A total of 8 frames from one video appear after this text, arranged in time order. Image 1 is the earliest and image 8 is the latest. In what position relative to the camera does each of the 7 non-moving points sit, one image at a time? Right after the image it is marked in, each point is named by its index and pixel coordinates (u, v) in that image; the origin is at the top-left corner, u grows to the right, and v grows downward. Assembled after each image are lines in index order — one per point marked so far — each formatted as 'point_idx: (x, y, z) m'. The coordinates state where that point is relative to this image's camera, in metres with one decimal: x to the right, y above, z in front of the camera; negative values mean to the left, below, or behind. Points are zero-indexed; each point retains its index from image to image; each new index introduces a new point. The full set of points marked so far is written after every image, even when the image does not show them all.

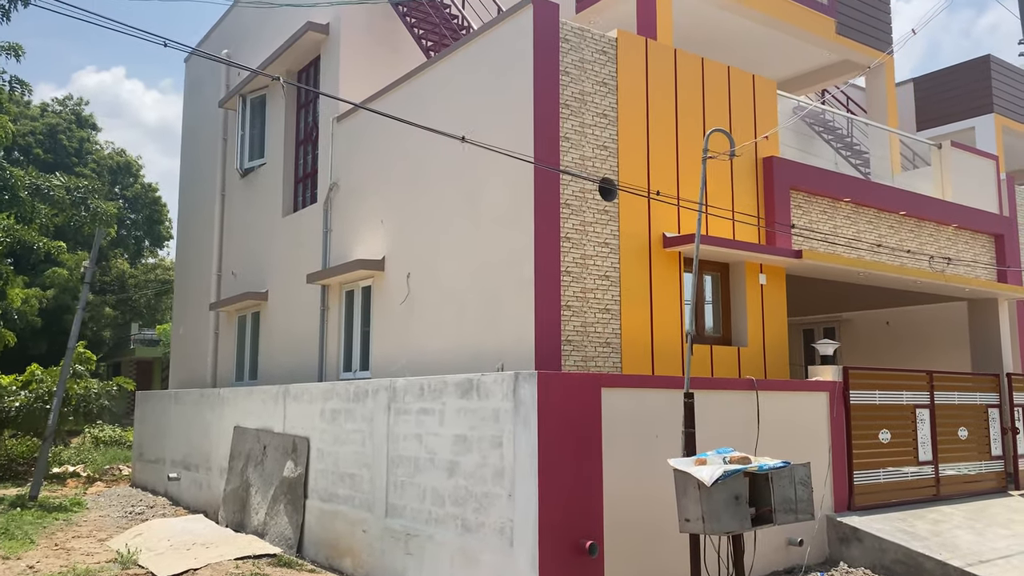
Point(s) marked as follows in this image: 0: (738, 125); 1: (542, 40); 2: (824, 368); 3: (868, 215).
0: (+3.3, +2.4, +12.6) m
1: (+0.3, +3.1, +10.6) m
2: (+4.4, -1.1, +11.9) m
3: (+6.1, +1.2, +14.5) m
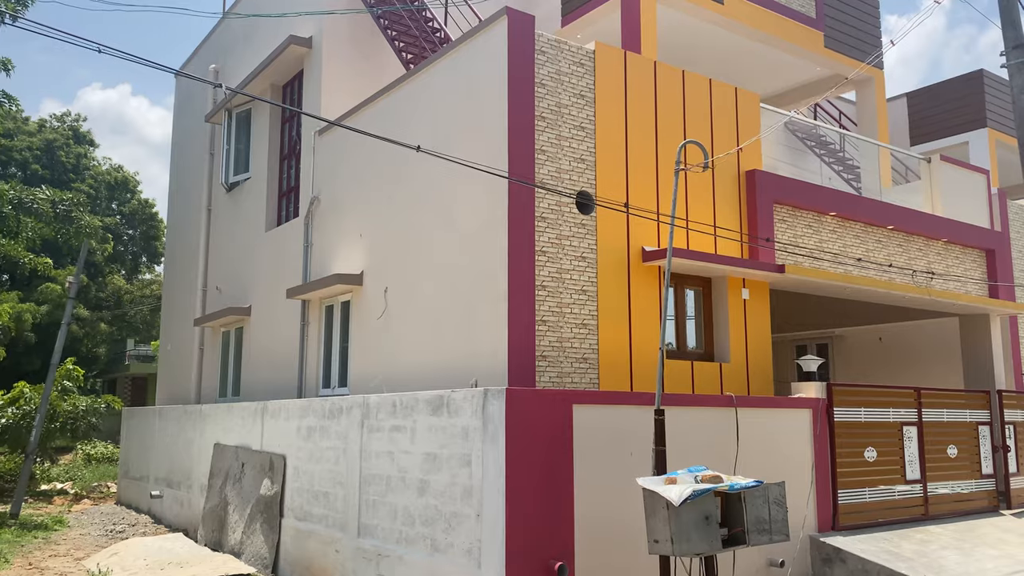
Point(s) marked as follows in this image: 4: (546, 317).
0: (+3.0, +2.2, +12.5) m
1: (0.0, +2.9, +10.4) m
2: (+4.0, -1.3, +11.7) m
3: (+5.8, +1.0, +14.3) m
4: (+0.4, -0.4, +10.3) m
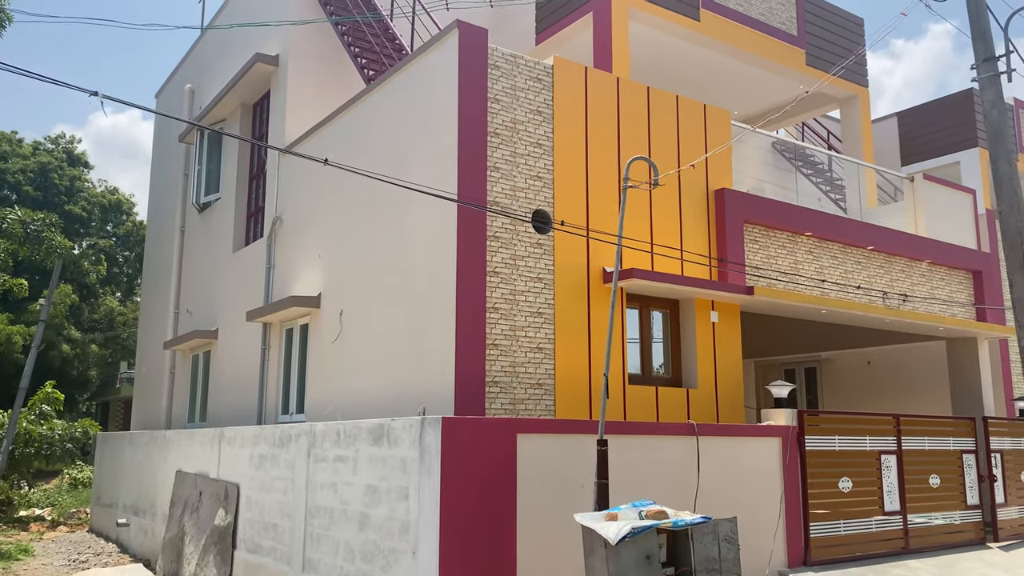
0: (+2.5, +1.8, +12.1) m
1: (-0.5, +2.7, +10.1) m
2: (+3.5, -1.6, +11.2) m
3: (+5.2, +0.6, +13.9) m
4: (-0.2, -0.6, +9.8) m
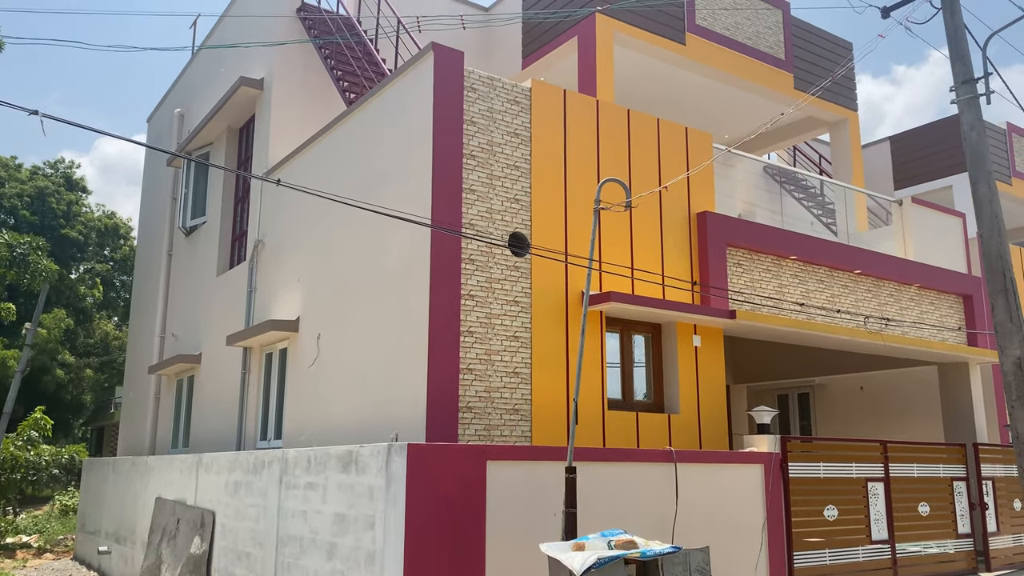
0: (+2.2, +1.5, +12.0) m
1: (-0.8, +2.4, +10.0) m
2: (+3.2, -1.9, +11.0) m
3: (+5.0, +0.2, +13.7) m
4: (-0.4, -0.9, +9.7) m
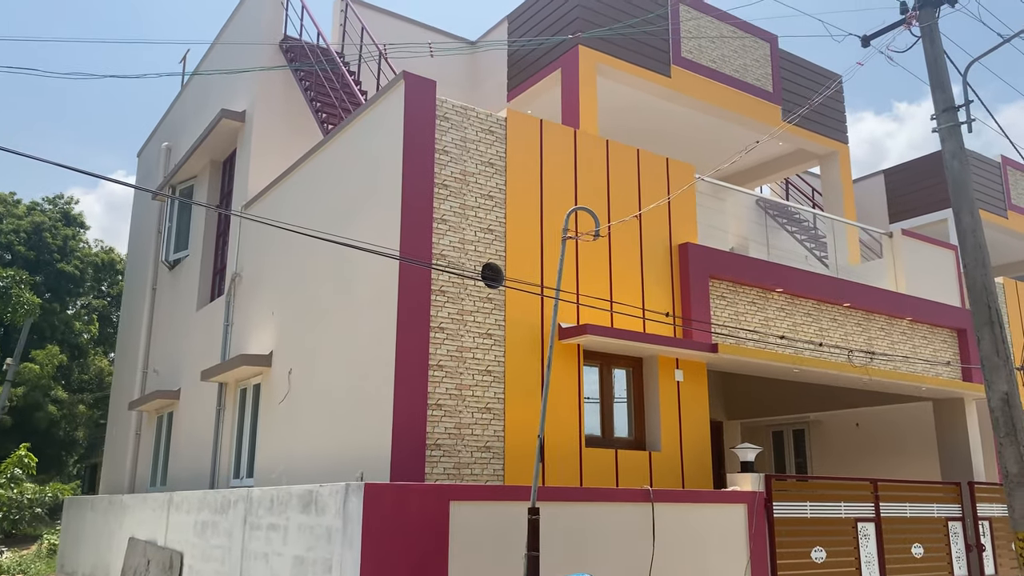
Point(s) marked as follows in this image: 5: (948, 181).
0: (+1.9, +1.1, +11.8) m
1: (-1.2, +2.0, +9.8) m
2: (+2.9, -2.4, +10.6) m
3: (+4.7, -0.3, +13.5) m
4: (-0.8, -1.2, +9.4) m
5: (+4.8, +1.2, +9.4) m
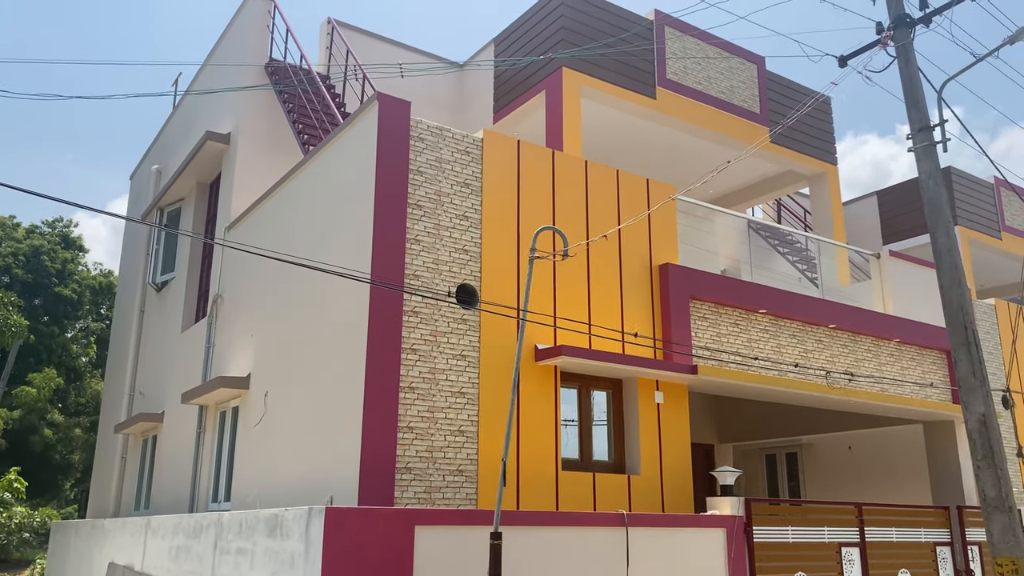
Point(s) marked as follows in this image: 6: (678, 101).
0: (+1.6, +0.8, +11.7) m
1: (-1.5, +1.8, +9.8) m
2: (+2.6, -2.6, +10.4) m
3: (+4.4, -0.6, +13.3) m
4: (-1.1, -1.5, +9.3) m
5: (+4.5, +1.0, +9.4) m
6: (+3.2, +3.6, +16.2) m
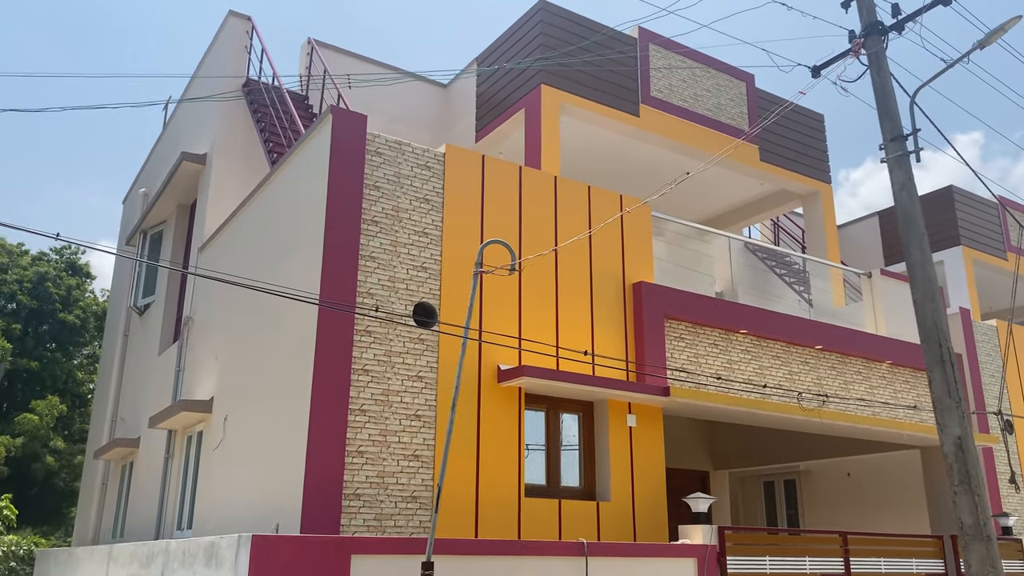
0: (+1.2, +0.5, +11.3) m
1: (-1.9, +1.6, +9.5) m
2: (+2.1, -2.8, +10.0) m
3: (+4.0, -0.9, +12.9) m
4: (-1.5, -1.7, +8.9) m
5: (+4.1, +0.8, +9.0) m
6: (+2.8, +3.2, +15.9) m
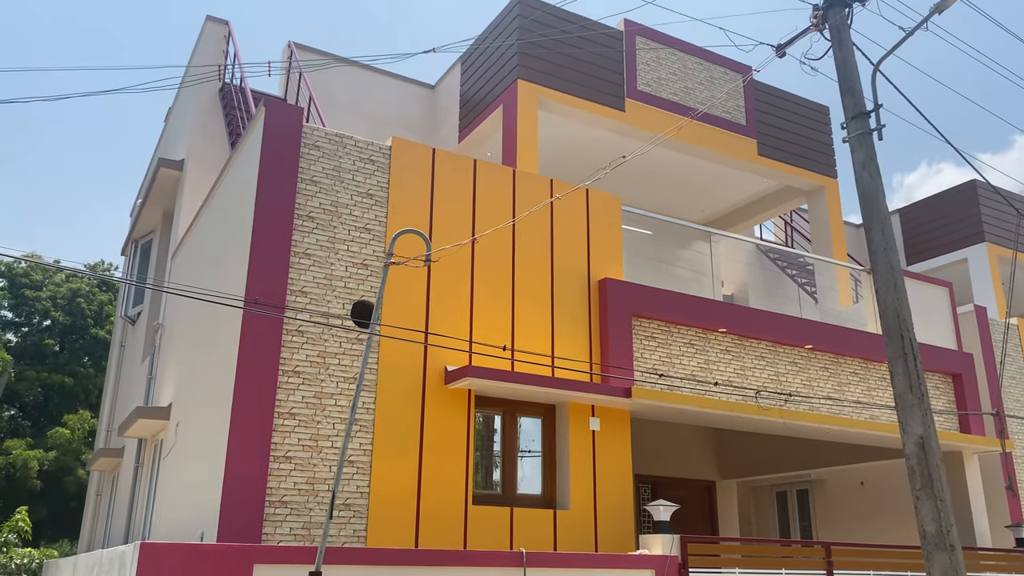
0: (+0.6, +0.5, +10.8) m
1: (-2.6, +1.6, +9.2) m
2: (+1.6, -2.8, +9.3) m
3: (+3.5, -0.9, +12.2) m
4: (-2.2, -1.6, +8.5) m
5: (+3.4, +0.9, +8.3) m
6: (+2.5, +3.2, +15.3) m
